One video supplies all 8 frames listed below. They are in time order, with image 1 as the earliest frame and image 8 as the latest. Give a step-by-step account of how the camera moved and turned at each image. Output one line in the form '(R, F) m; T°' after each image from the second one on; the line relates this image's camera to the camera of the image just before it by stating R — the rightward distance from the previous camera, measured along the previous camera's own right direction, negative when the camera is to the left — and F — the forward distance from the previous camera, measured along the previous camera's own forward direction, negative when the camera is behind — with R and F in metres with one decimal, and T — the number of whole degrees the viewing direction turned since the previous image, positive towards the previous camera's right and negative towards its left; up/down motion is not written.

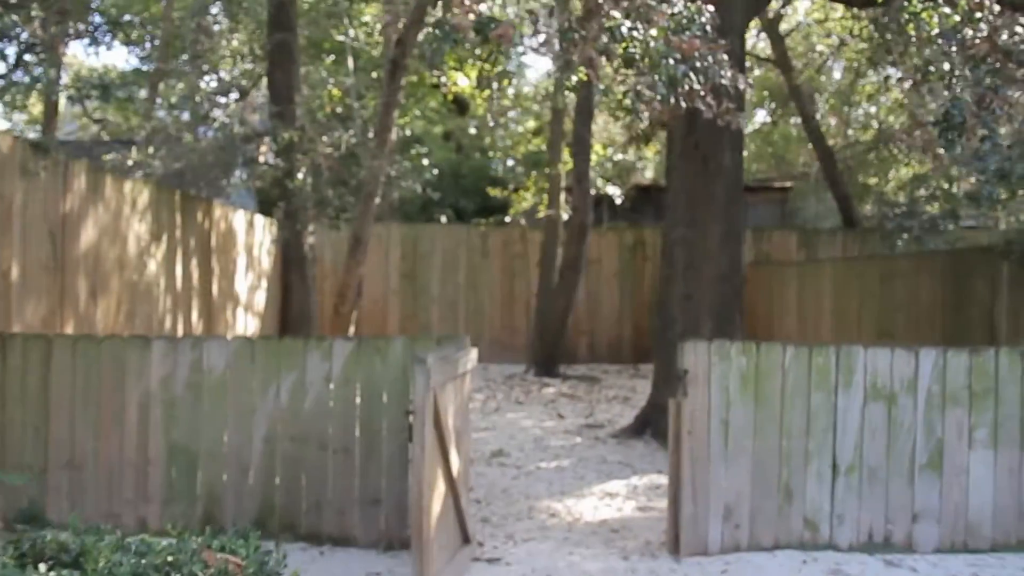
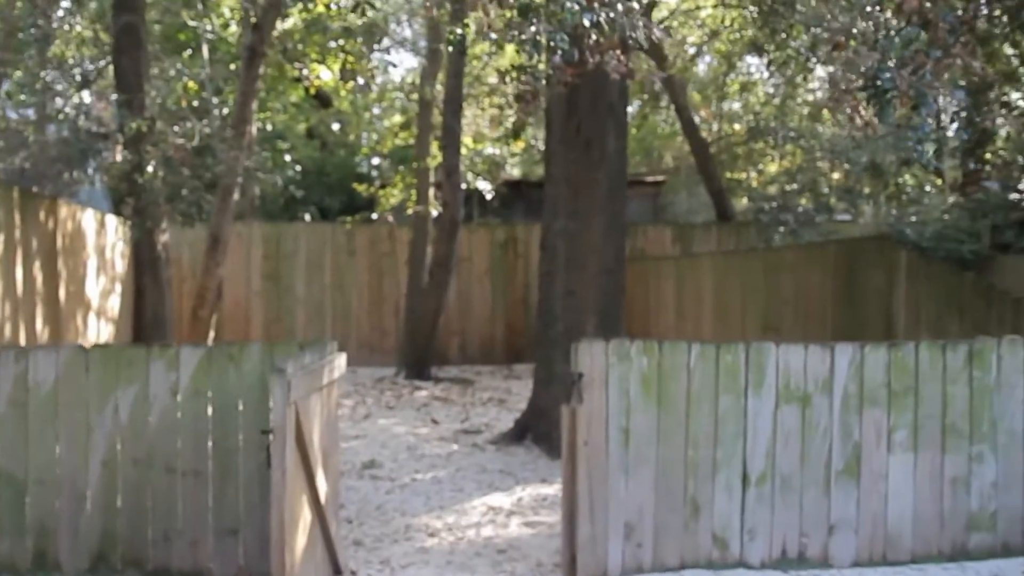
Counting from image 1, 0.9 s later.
(0.0, +0.9) m; +7°
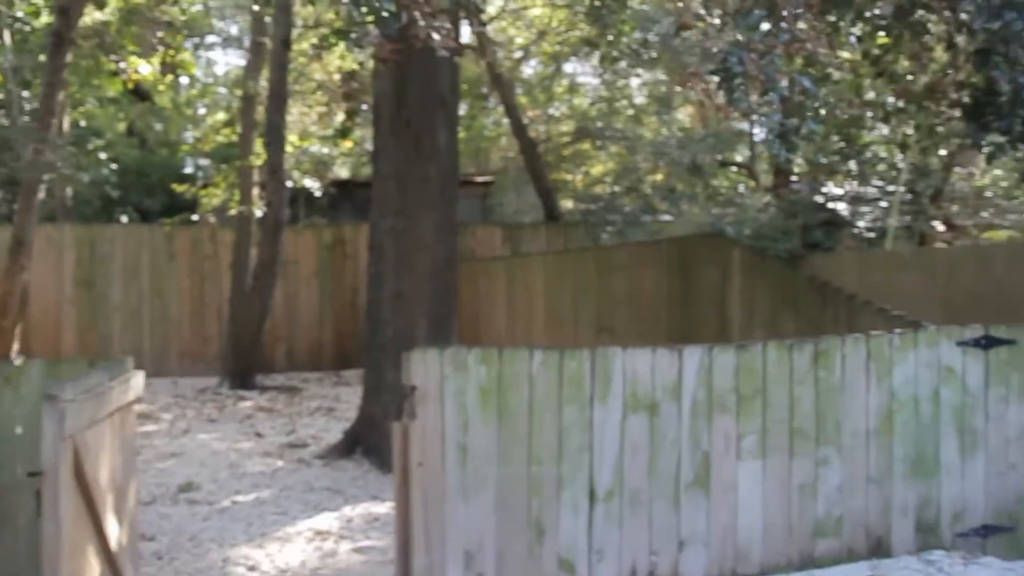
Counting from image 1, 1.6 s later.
(+0.1, +0.6) m; +9°
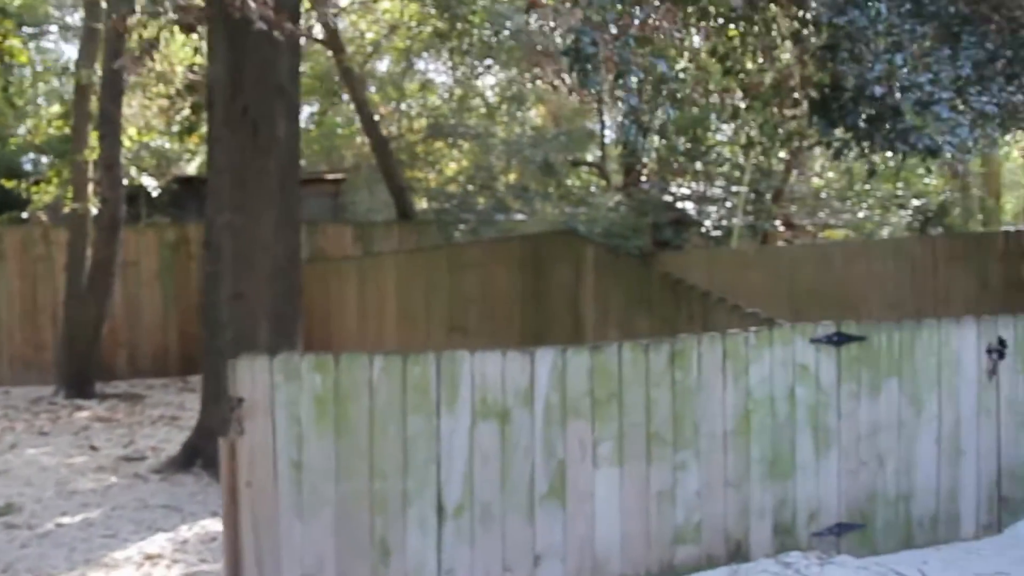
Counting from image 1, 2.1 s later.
(+0.1, +0.4) m; +8°
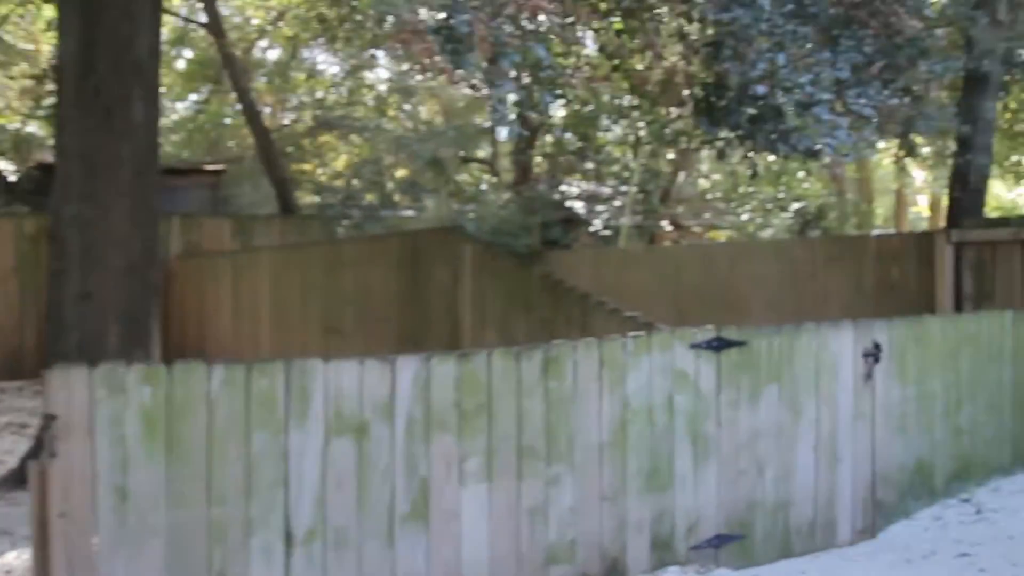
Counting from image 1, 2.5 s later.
(+0.2, +0.4) m; +6°
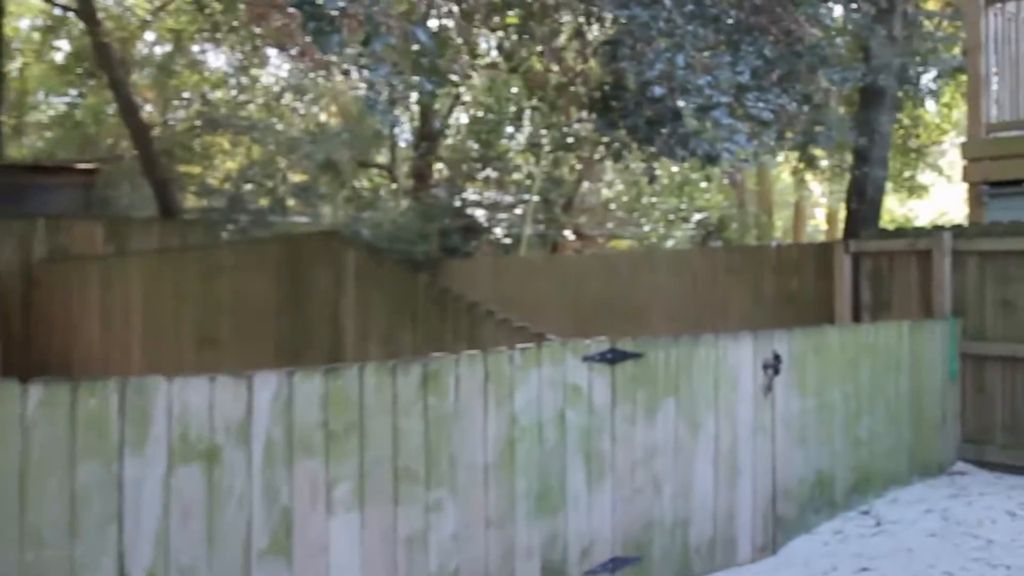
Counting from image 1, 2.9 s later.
(+0.2, +0.5) m; +5°
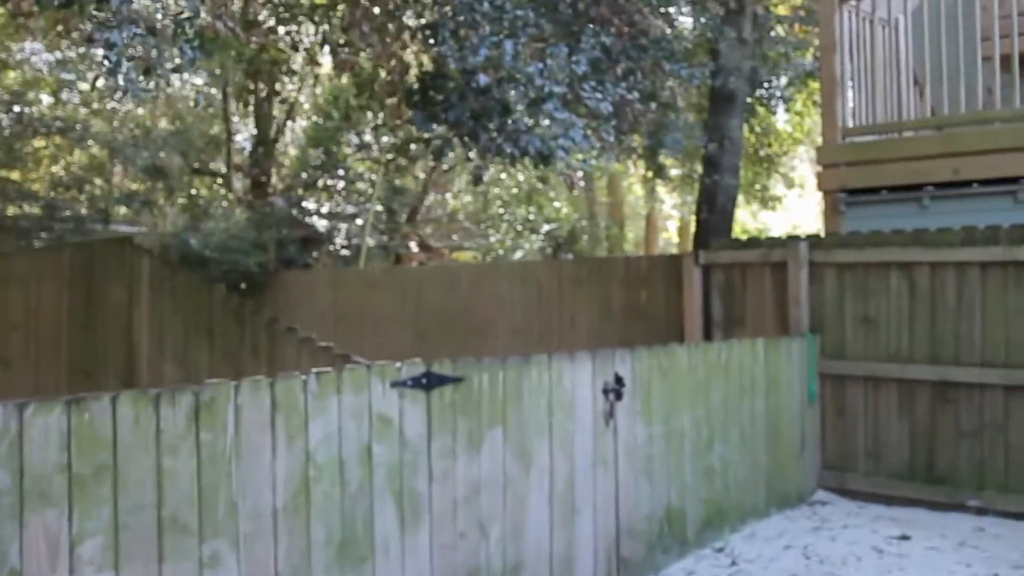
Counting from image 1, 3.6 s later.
(+0.3, +0.8) m; +8°
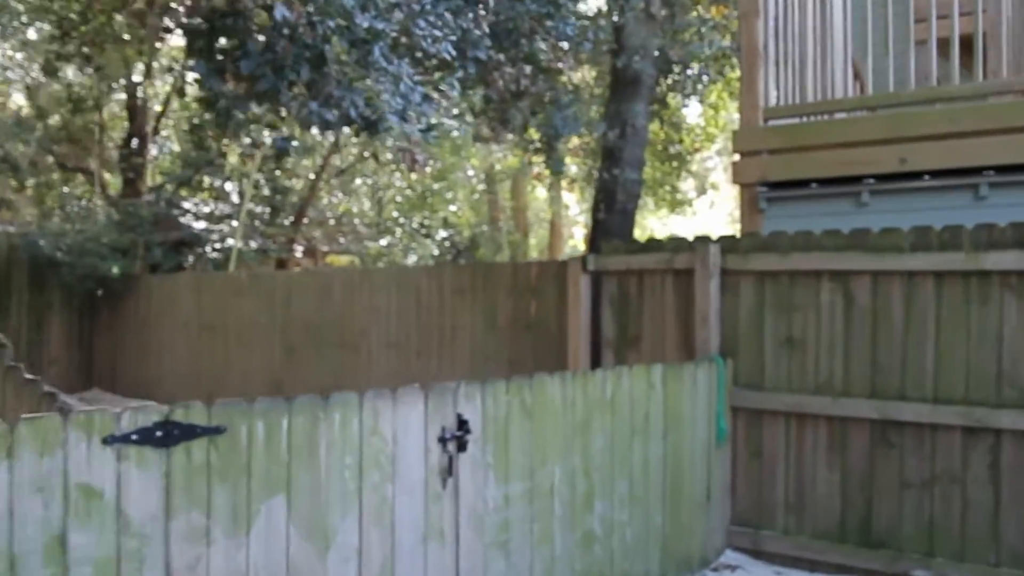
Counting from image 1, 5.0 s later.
(+0.3, +1.2) m; +4°
